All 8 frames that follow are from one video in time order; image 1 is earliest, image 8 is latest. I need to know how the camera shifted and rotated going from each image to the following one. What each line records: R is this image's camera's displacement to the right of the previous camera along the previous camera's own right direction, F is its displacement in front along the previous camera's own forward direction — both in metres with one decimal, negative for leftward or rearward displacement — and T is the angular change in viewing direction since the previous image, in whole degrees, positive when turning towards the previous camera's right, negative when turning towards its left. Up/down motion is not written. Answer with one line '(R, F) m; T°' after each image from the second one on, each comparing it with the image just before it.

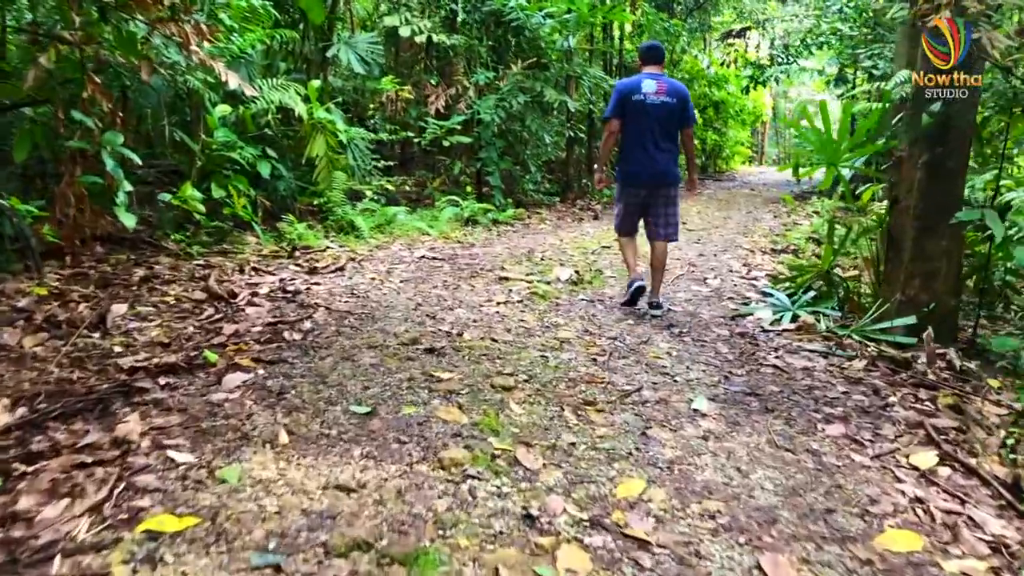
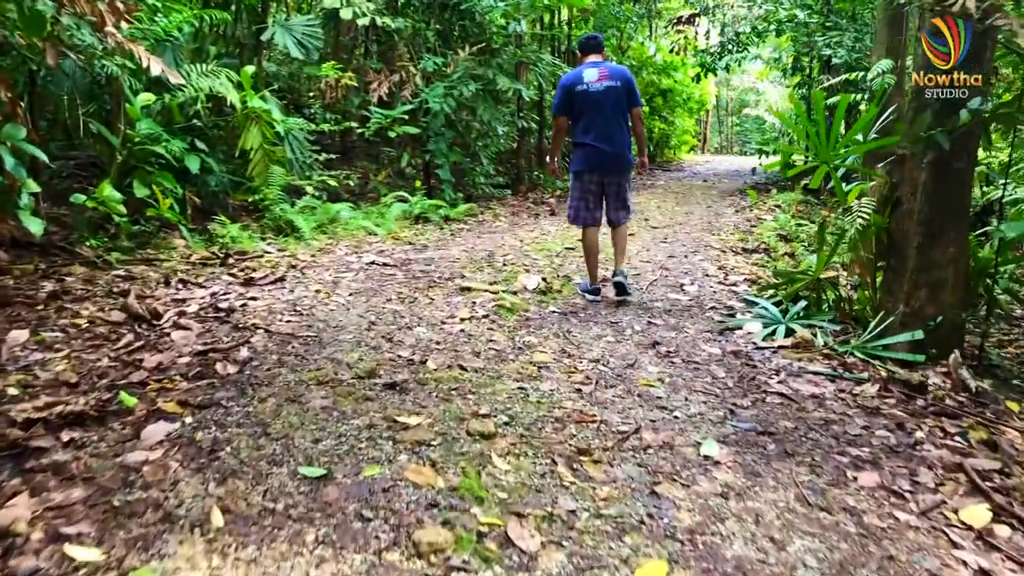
(-0.1, +0.5) m; +4°
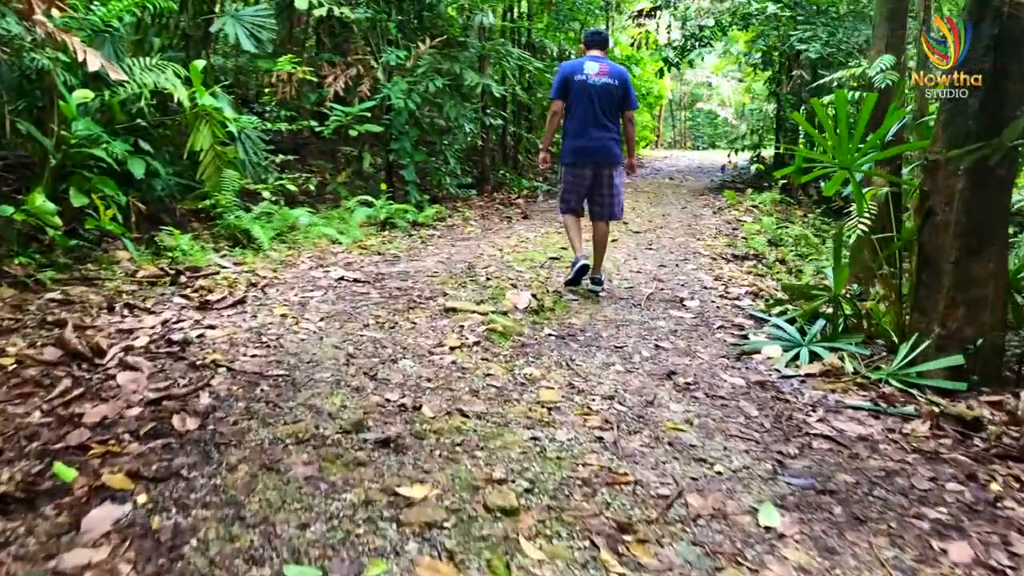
(-0.2, +0.4) m; +3°
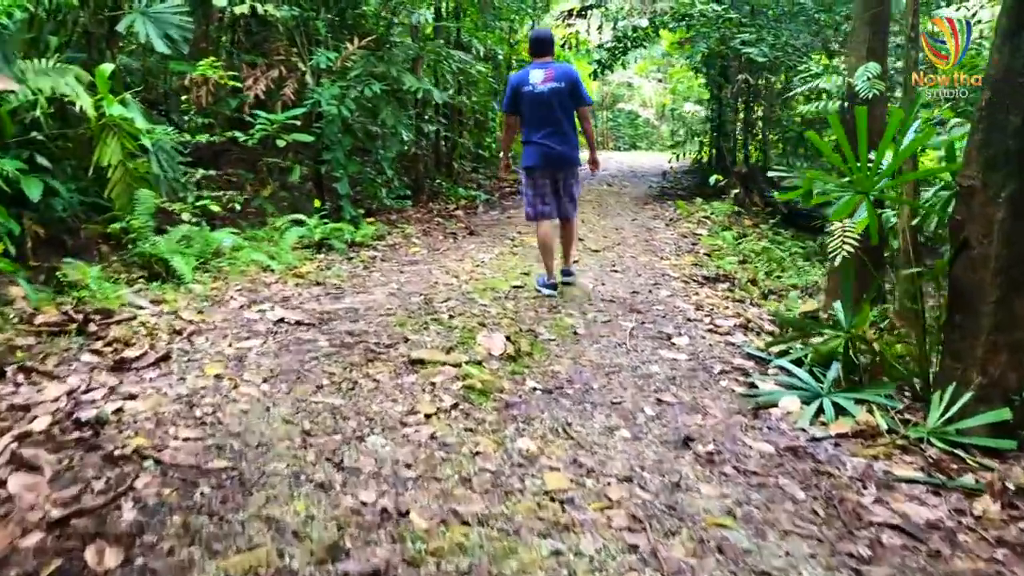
(-0.2, +0.5) m; +5°
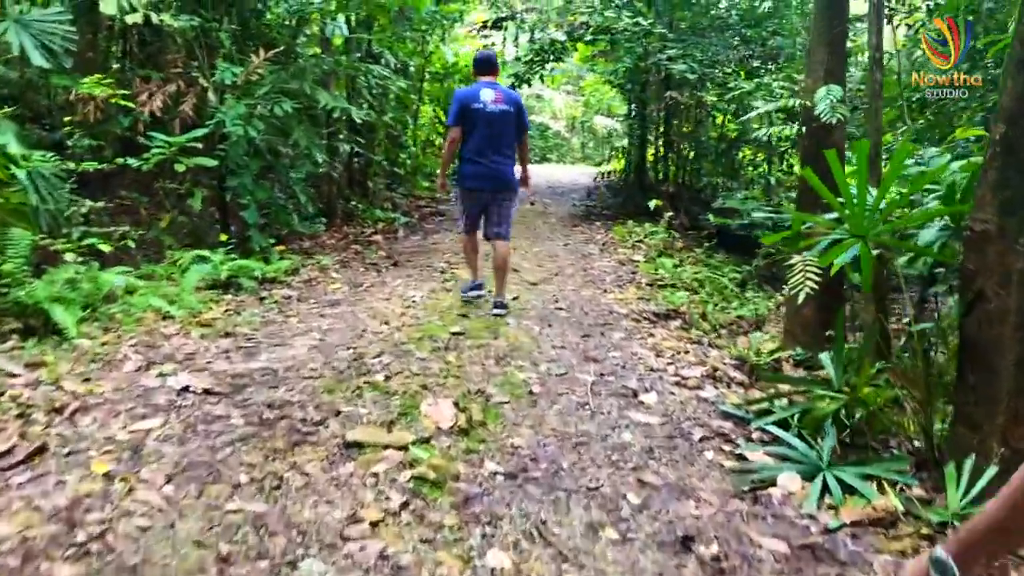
(-0.1, +0.5) m; +6°
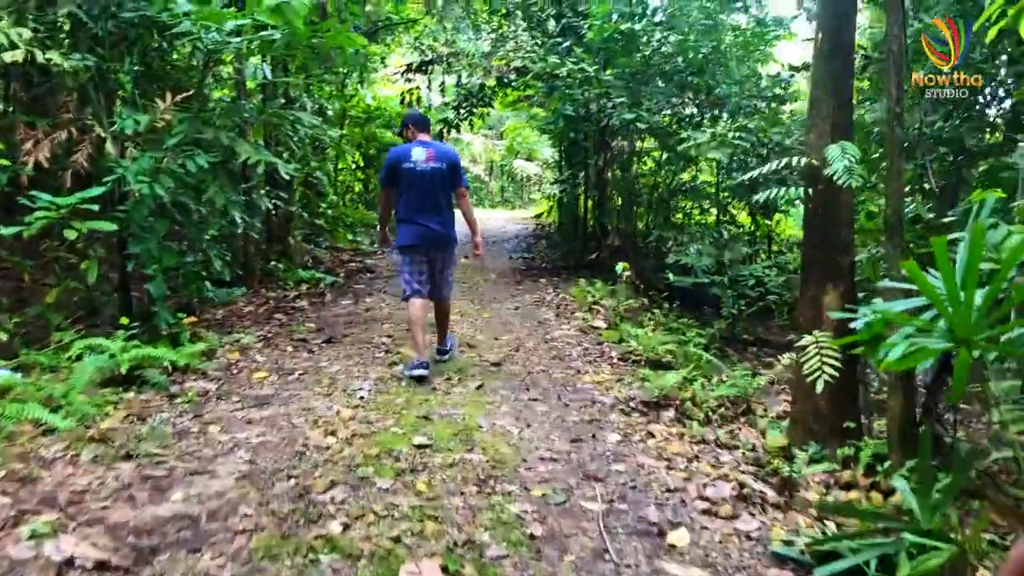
(-0.2, +0.7) m; +5°
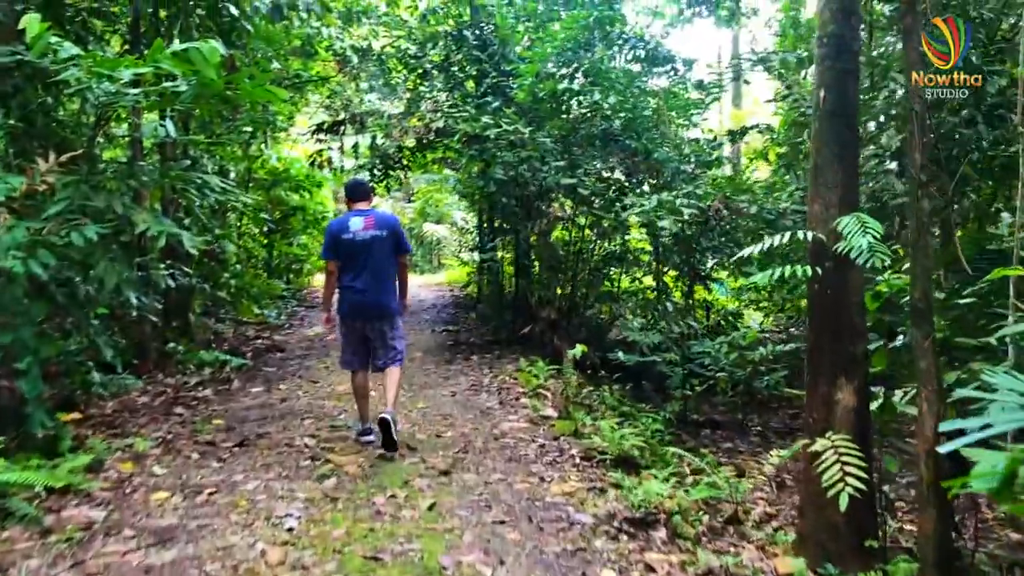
(-0.2, +0.6) m; +6°
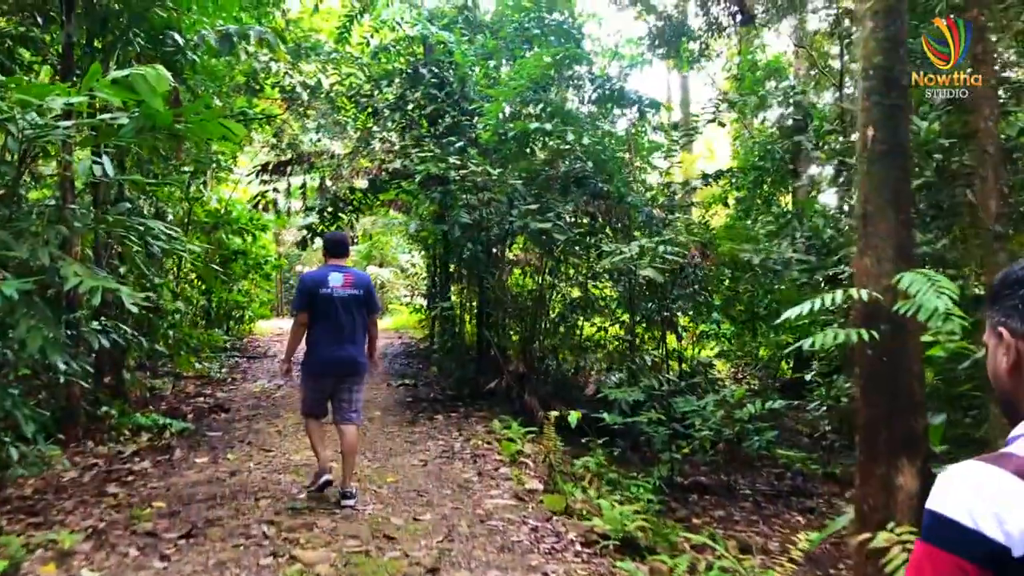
(-0.2, +0.5) m; +4°
